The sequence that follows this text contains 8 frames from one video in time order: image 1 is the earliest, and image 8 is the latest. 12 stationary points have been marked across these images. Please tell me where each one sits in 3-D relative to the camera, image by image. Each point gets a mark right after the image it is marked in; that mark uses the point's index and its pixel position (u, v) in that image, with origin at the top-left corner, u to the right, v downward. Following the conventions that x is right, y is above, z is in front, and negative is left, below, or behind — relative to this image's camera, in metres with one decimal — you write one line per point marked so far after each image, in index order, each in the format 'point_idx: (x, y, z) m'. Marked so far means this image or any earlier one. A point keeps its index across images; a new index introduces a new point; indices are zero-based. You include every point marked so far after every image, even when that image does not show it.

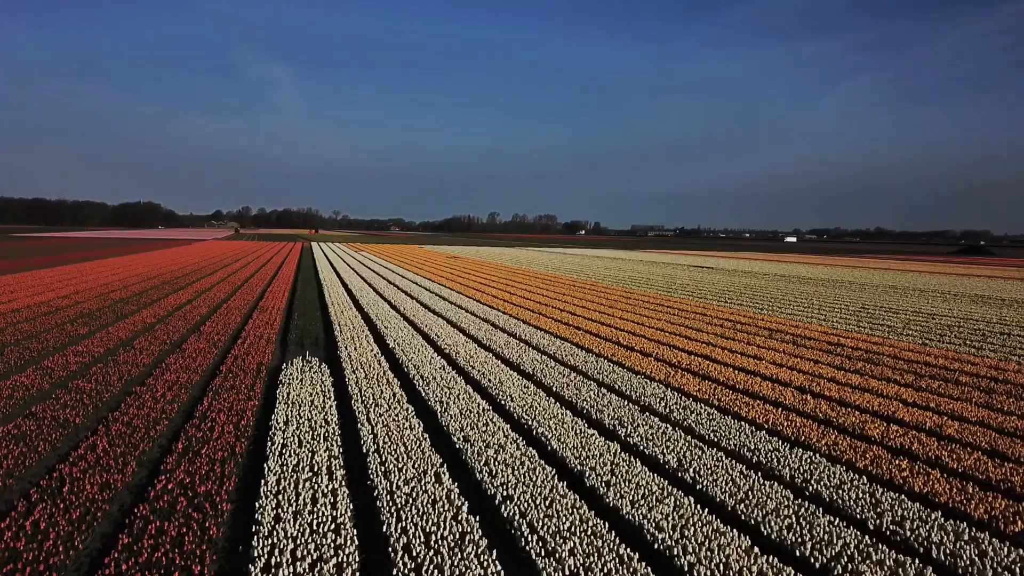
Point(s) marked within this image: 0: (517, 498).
0: (0.0, -1.1, +5.3) m
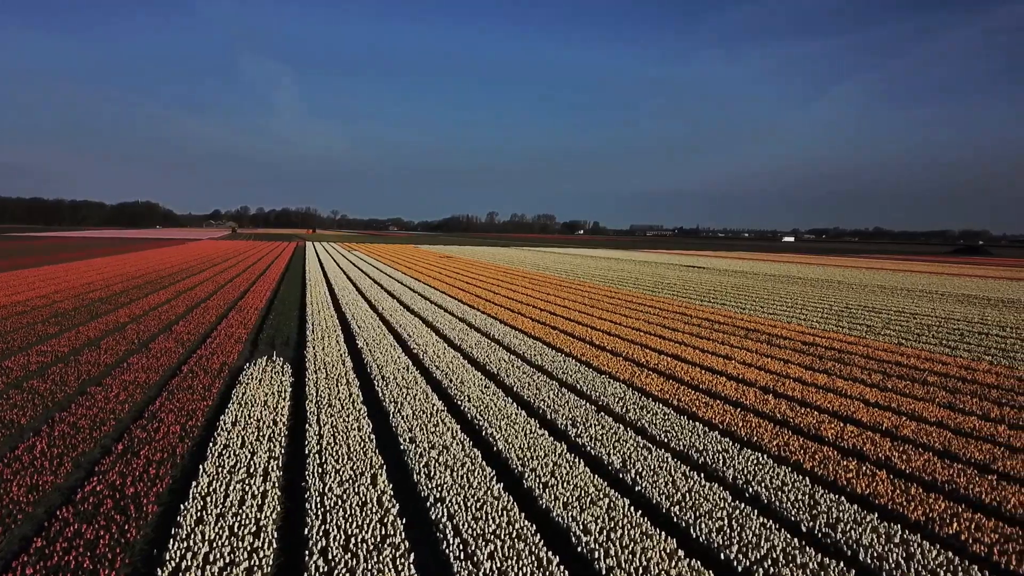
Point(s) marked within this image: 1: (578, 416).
0: (-0.3, -1.1, +5.2) m
1: (+0.5, -1.0, +7.7) m
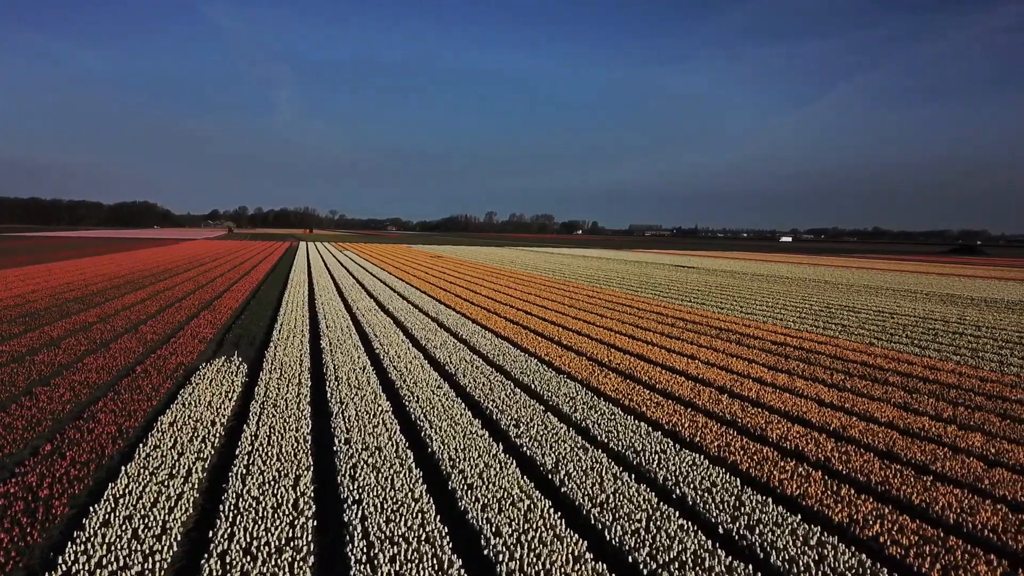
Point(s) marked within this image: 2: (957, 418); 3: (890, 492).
0: (-0.7, -1.1, +5.1) m
1: (+0.1, -0.9, +7.7) m
2: (+3.4, -1.0, +8.1) m
3: (+2.1, -1.1, +5.7) m
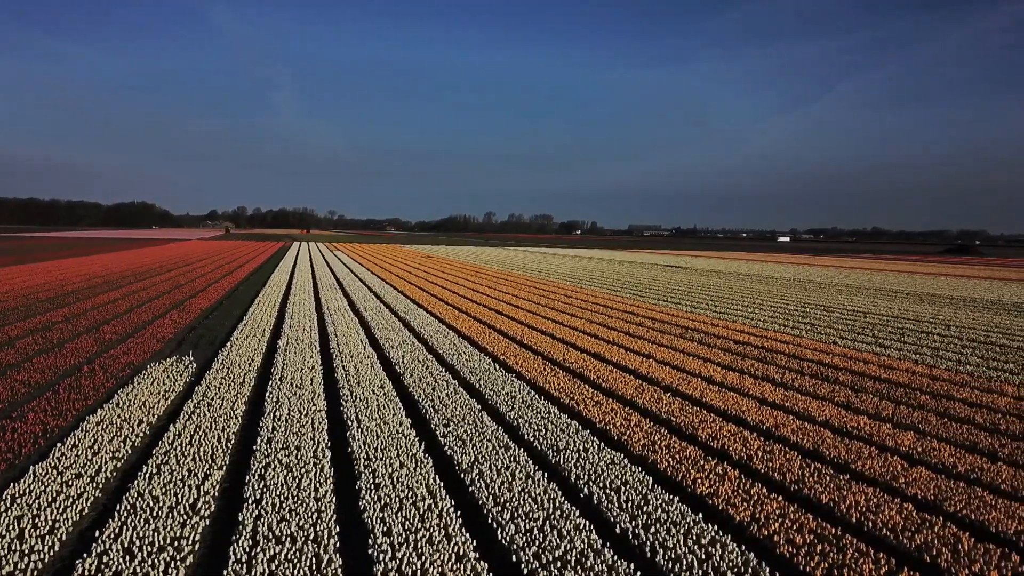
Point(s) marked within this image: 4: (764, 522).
0: (-1.2, -1.0, +5.1) m
1: (-0.4, -0.9, +7.6) m
2: (+2.9, -1.0, +8.0) m
3: (+1.6, -1.1, +5.6) m
4: (+1.2, -1.1, +5.0) m
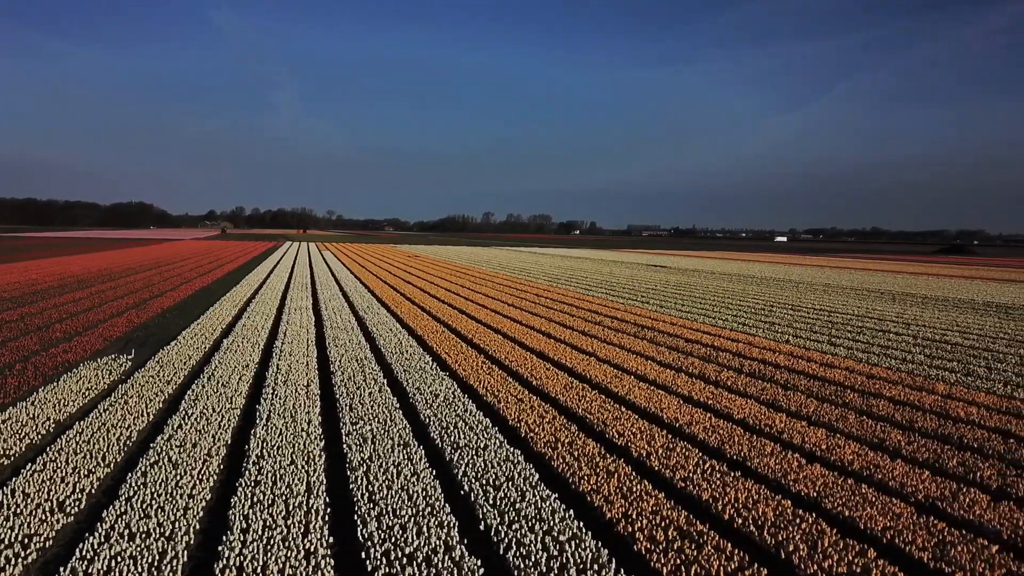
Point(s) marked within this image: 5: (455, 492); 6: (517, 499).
0: (-1.8, -1.0, +5.1) m
1: (-1.0, -0.9, +7.6) m
2: (+2.3, -1.0, +8.0) m
3: (+0.9, -1.1, +5.6) m
4: (+0.6, -1.1, +4.9) m
5: (-0.3, -1.1, +5.5) m
6: (0.0, -1.1, +5.3) m
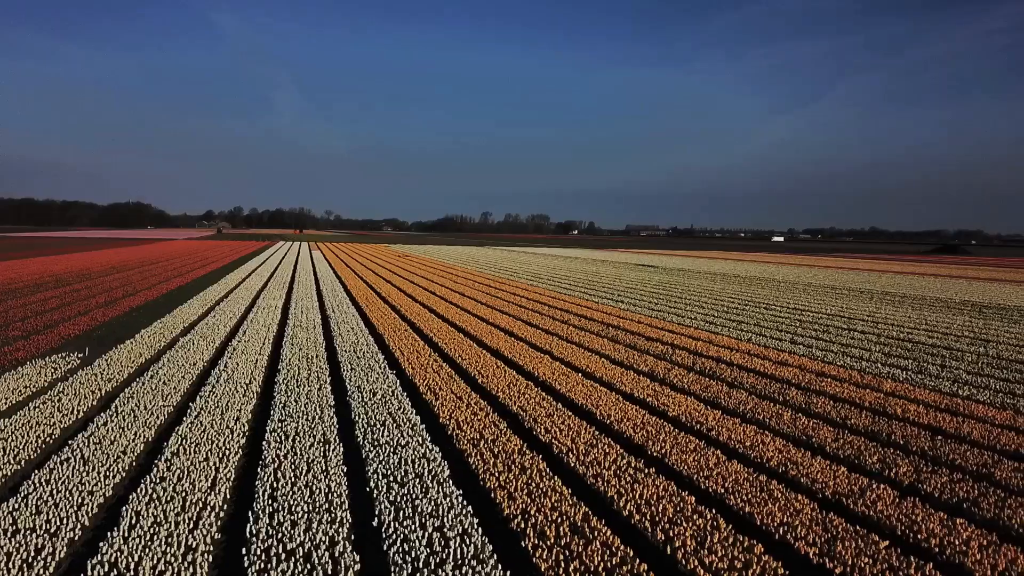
0: (-2.3, -1.0, +5.1) m
1: (-1.5, -0.9, +7.6) m
2: (+1.8, -1.0, +8.0) m
3: (+0.5, -1.1, +5.6) m
4: (+0.1, -1.1, +4.9) m
5: (-0.8, -1.1, +5.5) m
6: (-0.5, -1.0, +5.2) m
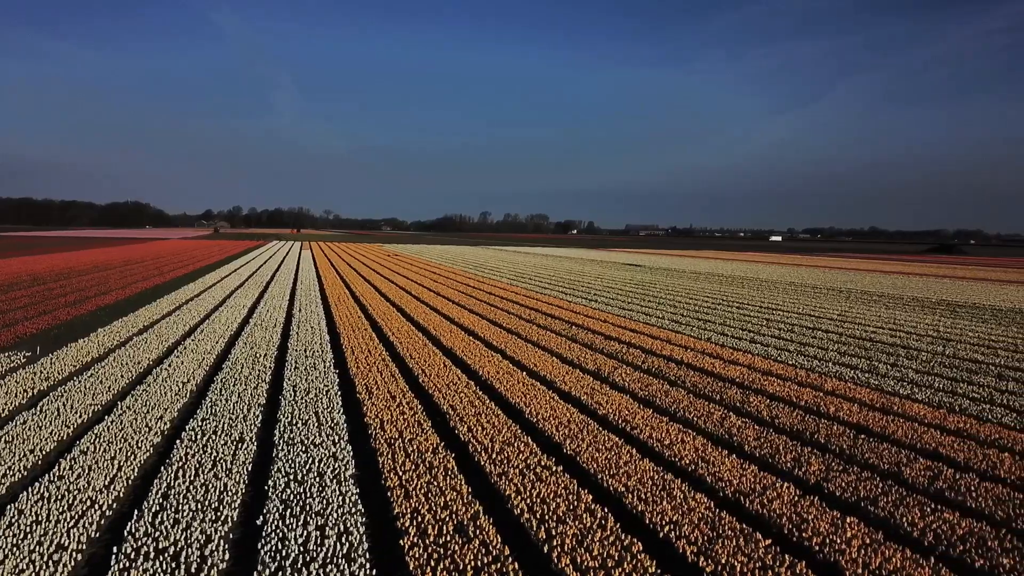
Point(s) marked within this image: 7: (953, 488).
0: (-2.9, -1.0, +5.0) m
1: (-2.1, -0.9, +7.6) m
2: (+1.3, -1.0, +8.0) m
3: (-0.1, -1.1, +5.6) m
4: (-0.4, -1.1, +4.9) m
5: (-1.3, -1.0, +5.4) m
6: (-1.0, -1.0, +5.2) m
7: (+2.4, -1.1, +5.6) m
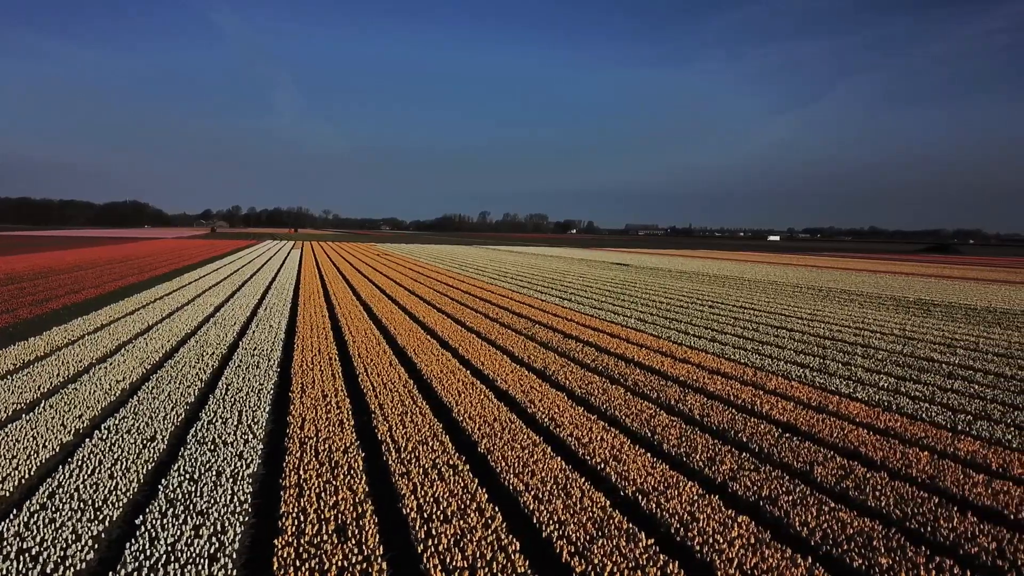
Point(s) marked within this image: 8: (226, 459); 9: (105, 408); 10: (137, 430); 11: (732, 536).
0: (-3.4, -1.0, +5.0) m
1: (-2.6, -0.9, +7.5) m
2: (+0.7, -0.9, +7.9) m
3: (-0.6, -1.0, +5.5) m
4: (-1.0, -1.0, +4.9) m
5: (-1.9, -1.0, +5.4) m
6: (-1.5, -1.0, +5.2) m
7: (+1.9, -1.1, +5.6) m
8: (-1.6, -1.0, +5.9) m
9: (-3.0, -0.9, +7.7) m
10: (-2.4, -0.9, +6.7) m
11: (+1.0, -1.1, +4.6) m
